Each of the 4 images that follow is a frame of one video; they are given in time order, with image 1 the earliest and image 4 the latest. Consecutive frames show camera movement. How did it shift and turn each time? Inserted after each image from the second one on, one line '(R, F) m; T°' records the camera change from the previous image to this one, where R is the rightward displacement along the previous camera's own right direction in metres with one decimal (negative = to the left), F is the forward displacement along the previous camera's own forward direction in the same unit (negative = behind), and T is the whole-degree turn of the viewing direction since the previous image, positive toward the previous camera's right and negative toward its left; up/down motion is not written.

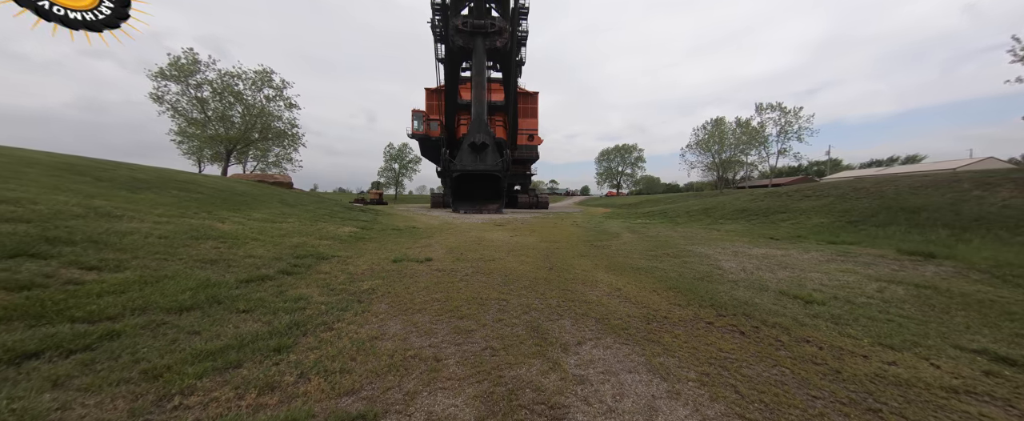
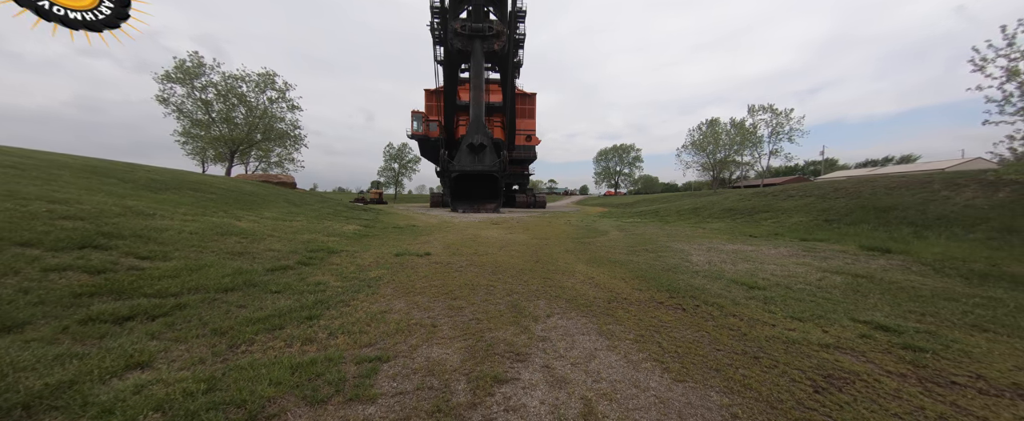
(+0.2, -0.7) m; 0°
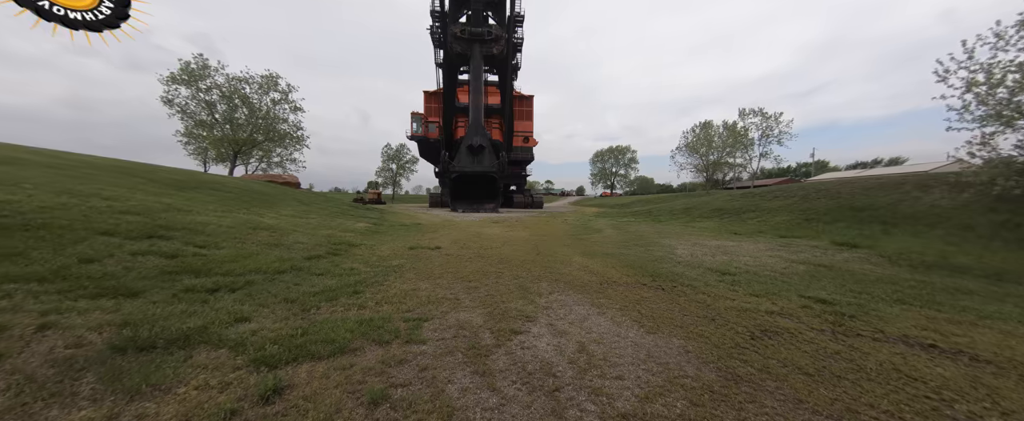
(-0.2, -0.7) m; +1°
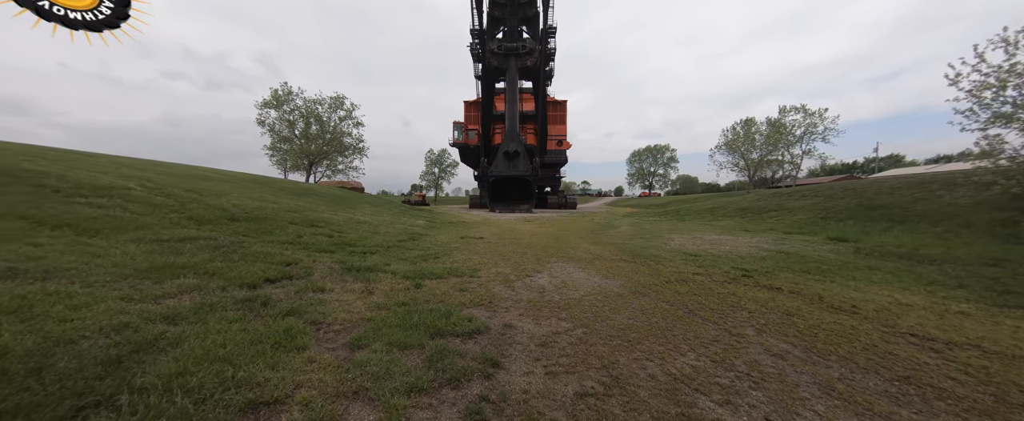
(+0.4, -2.4) m; -7°
